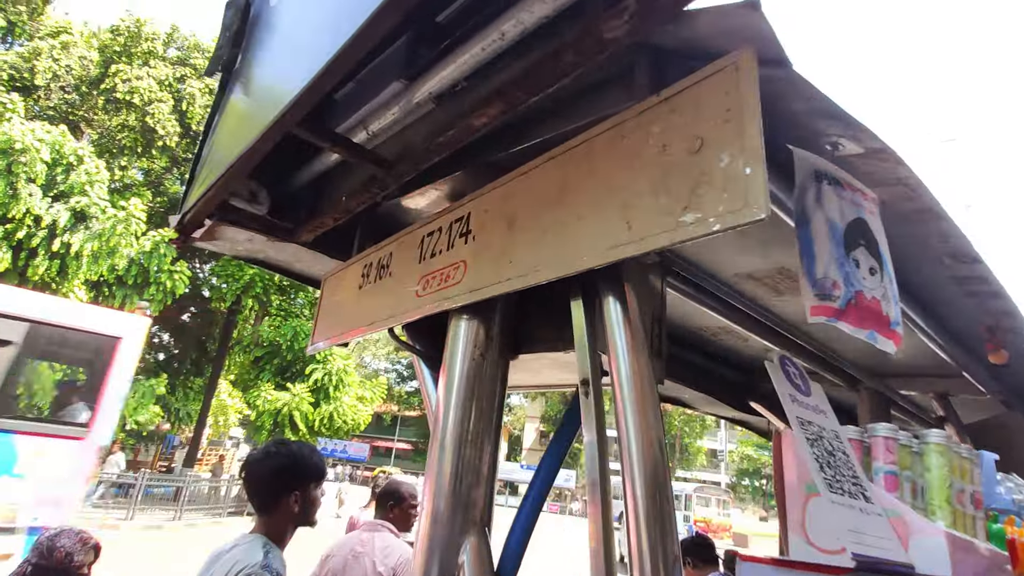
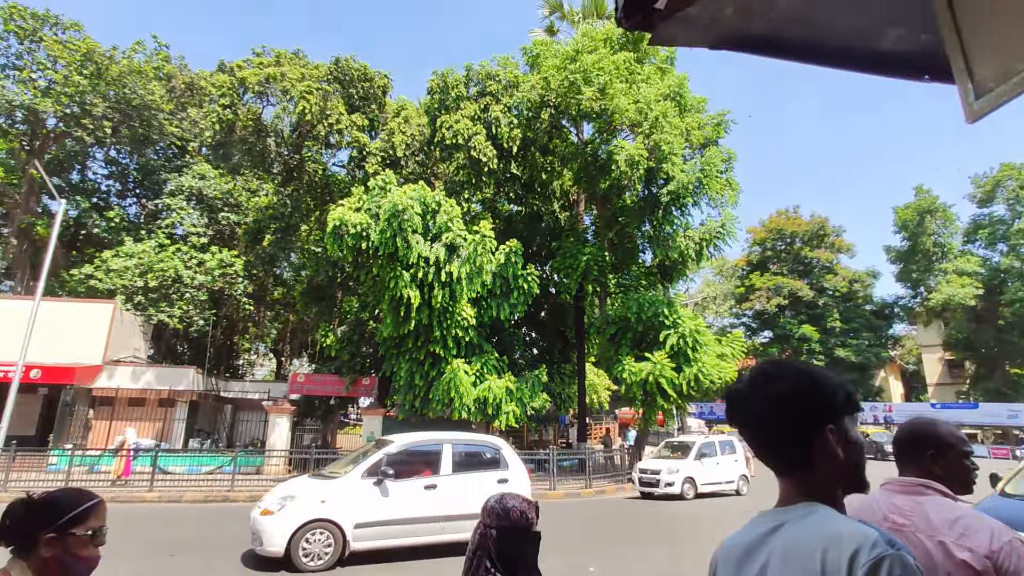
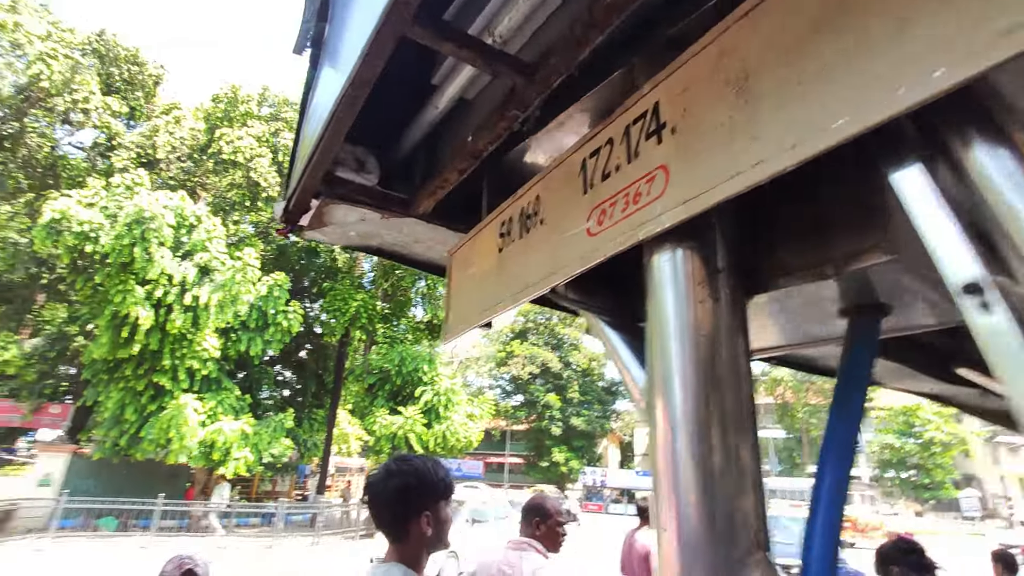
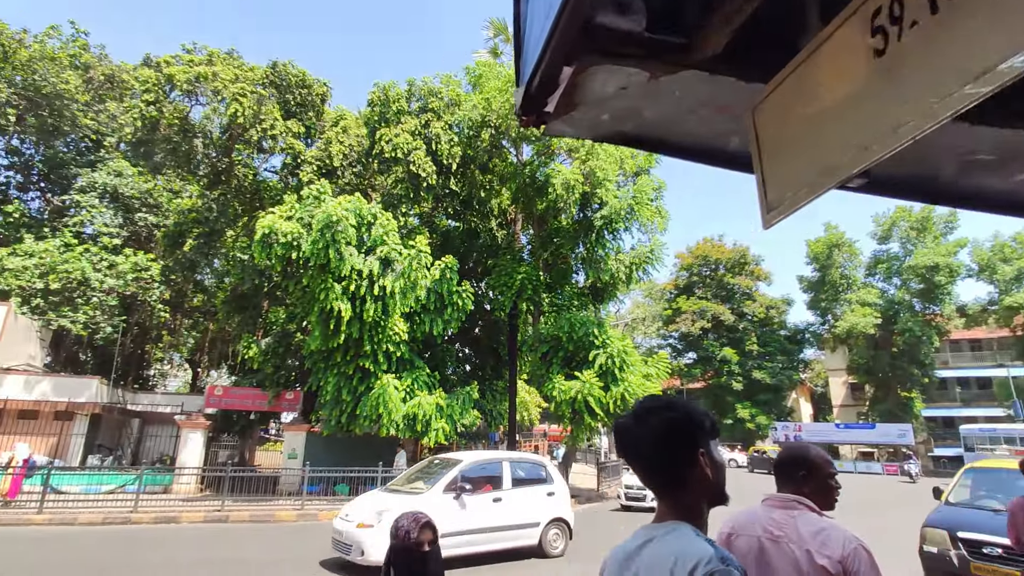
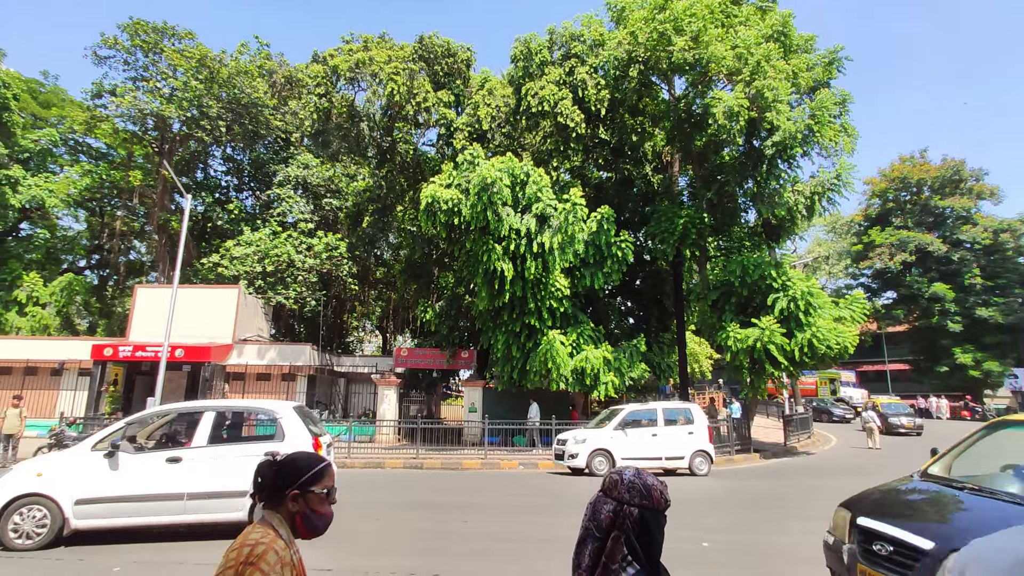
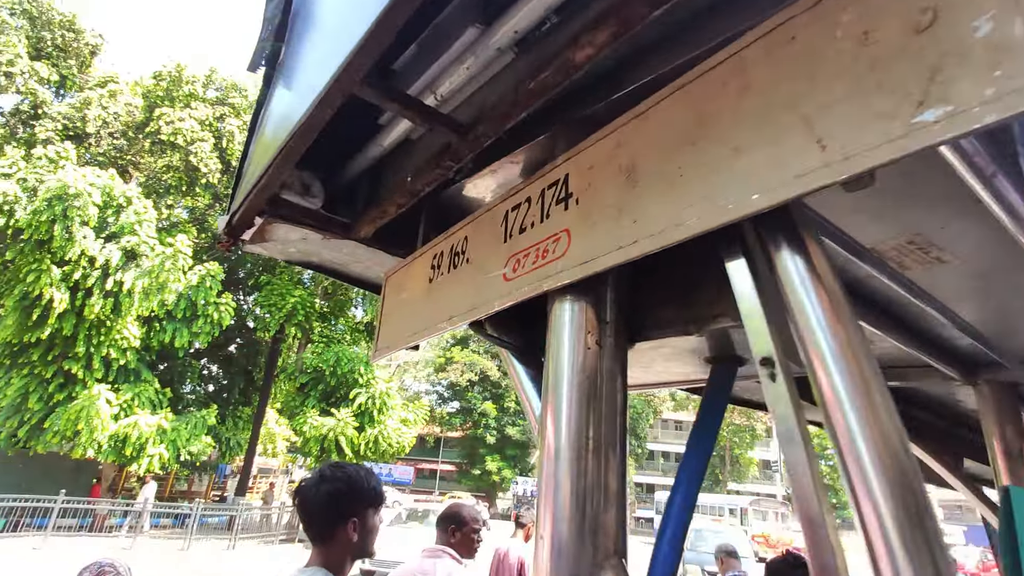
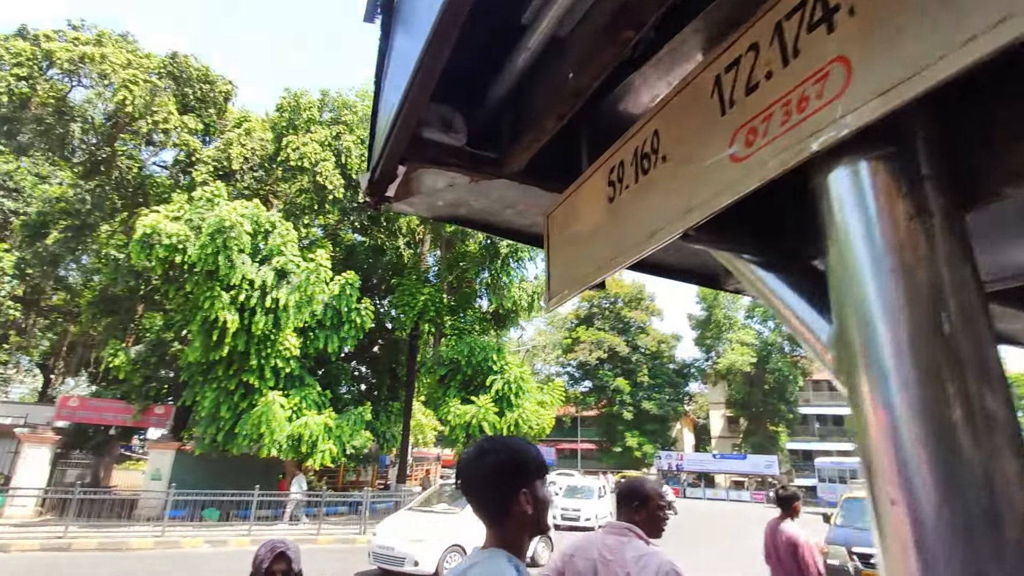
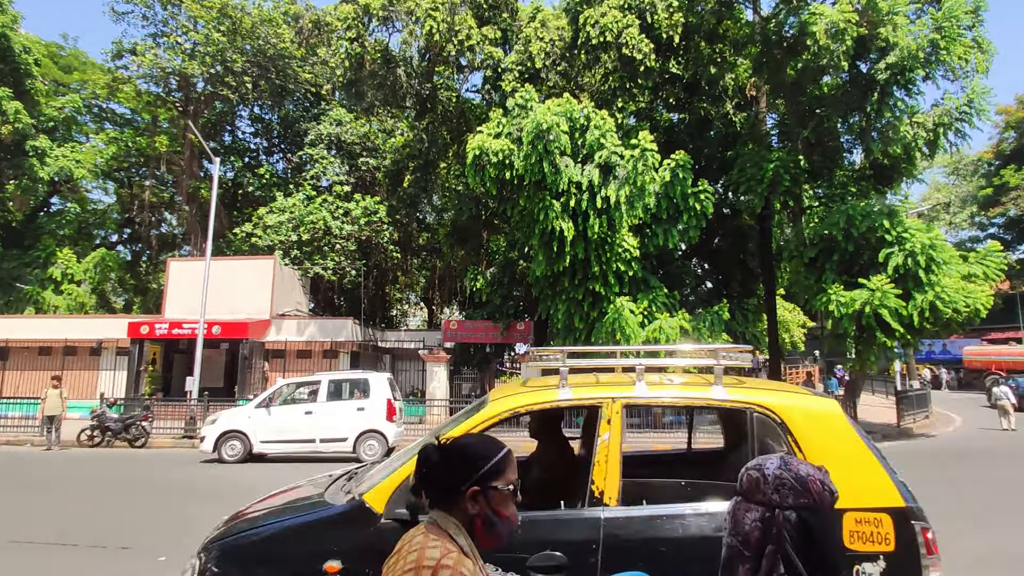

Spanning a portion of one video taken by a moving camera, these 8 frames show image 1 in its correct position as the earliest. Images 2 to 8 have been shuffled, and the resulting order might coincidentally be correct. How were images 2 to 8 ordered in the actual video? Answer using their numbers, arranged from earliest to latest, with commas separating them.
6, 3, 7, 4, 2, 5, 8
